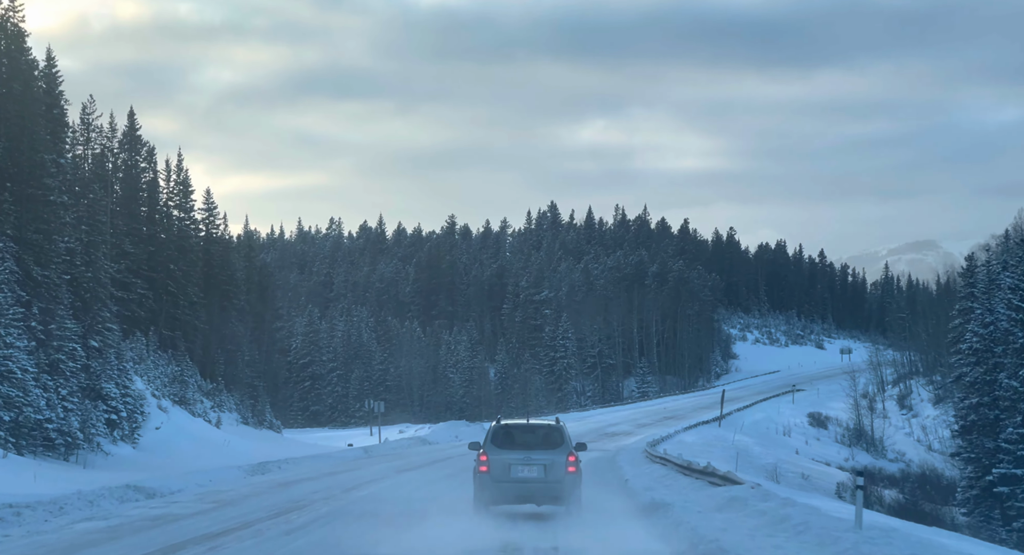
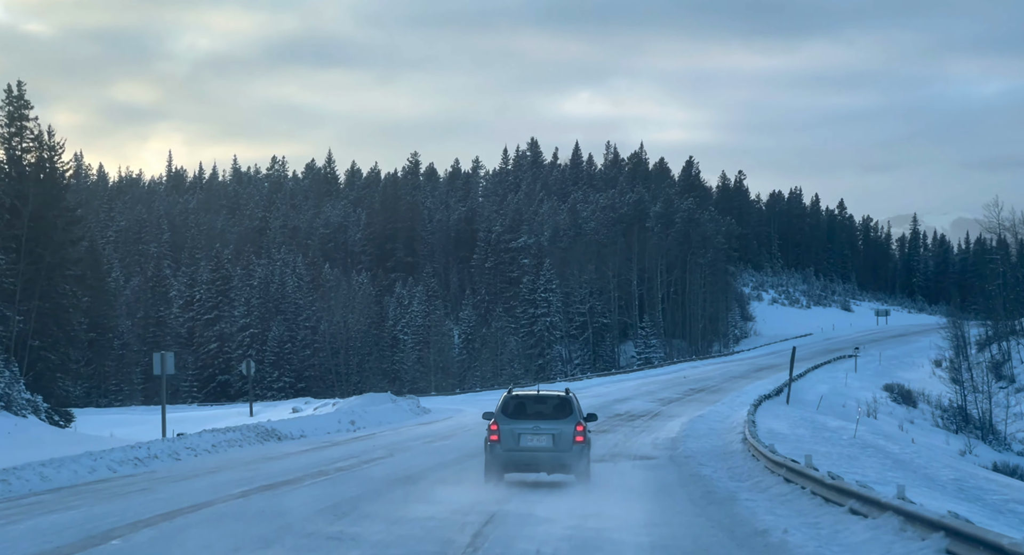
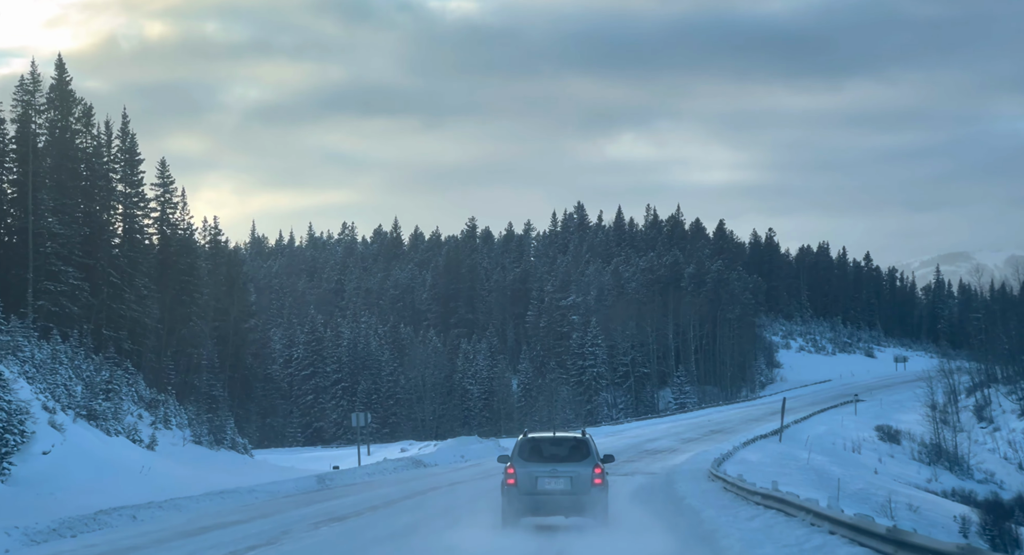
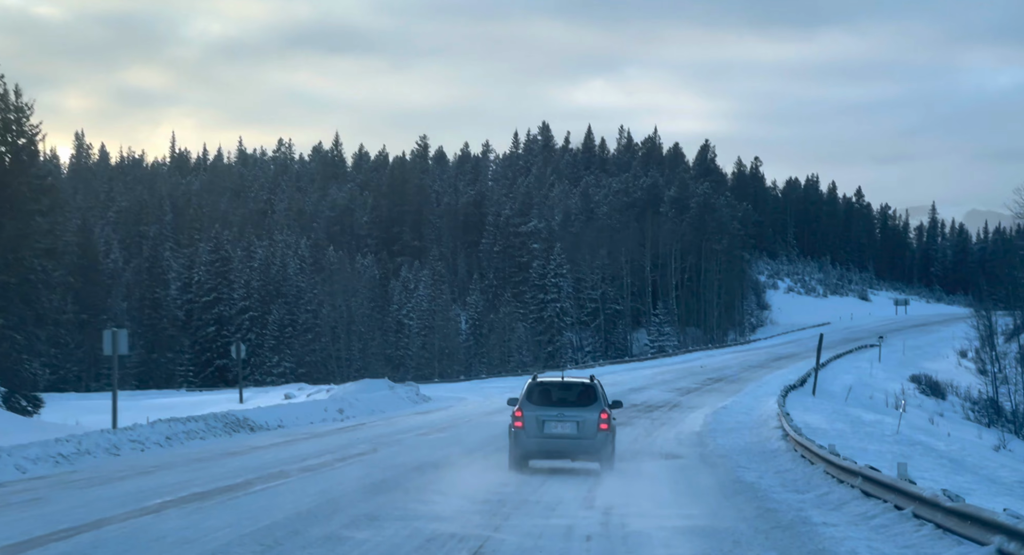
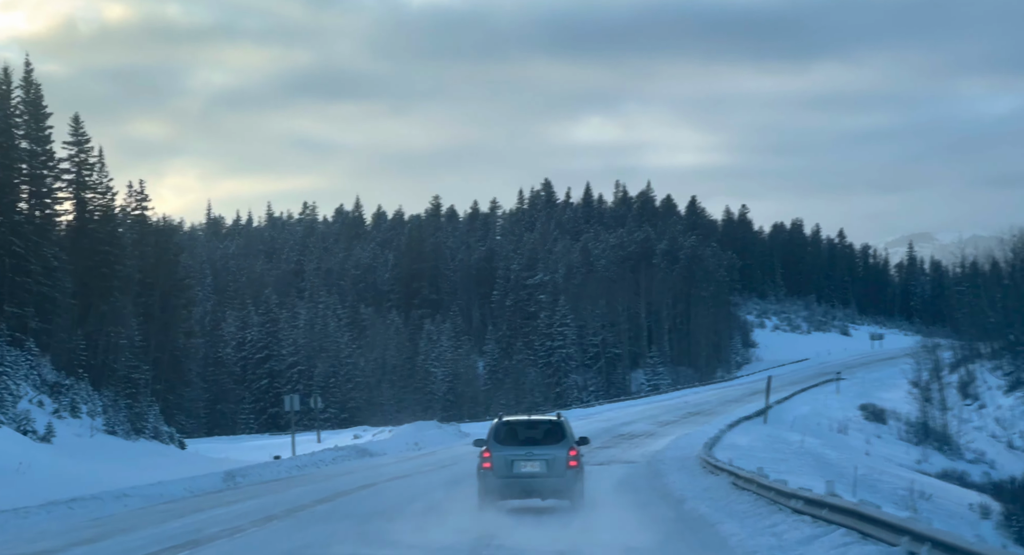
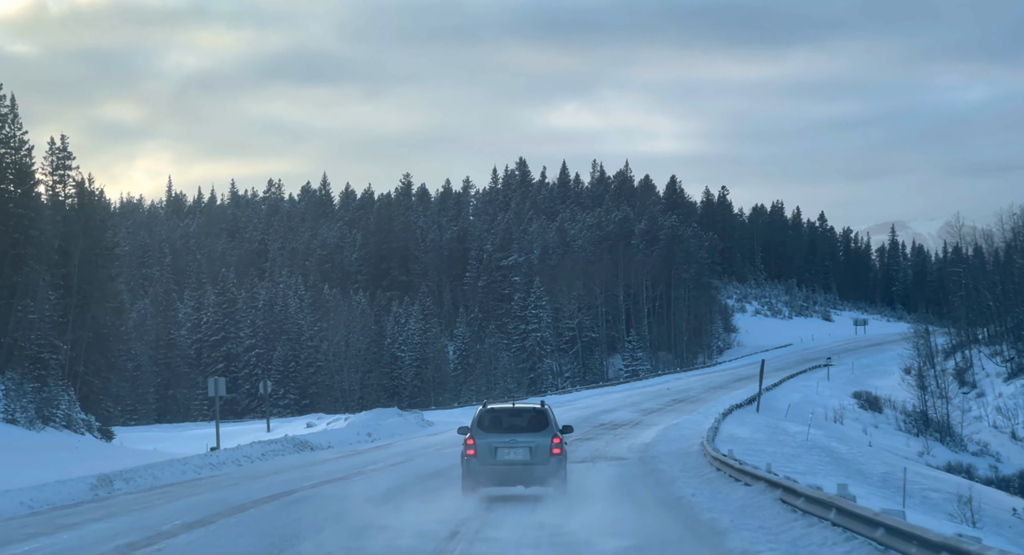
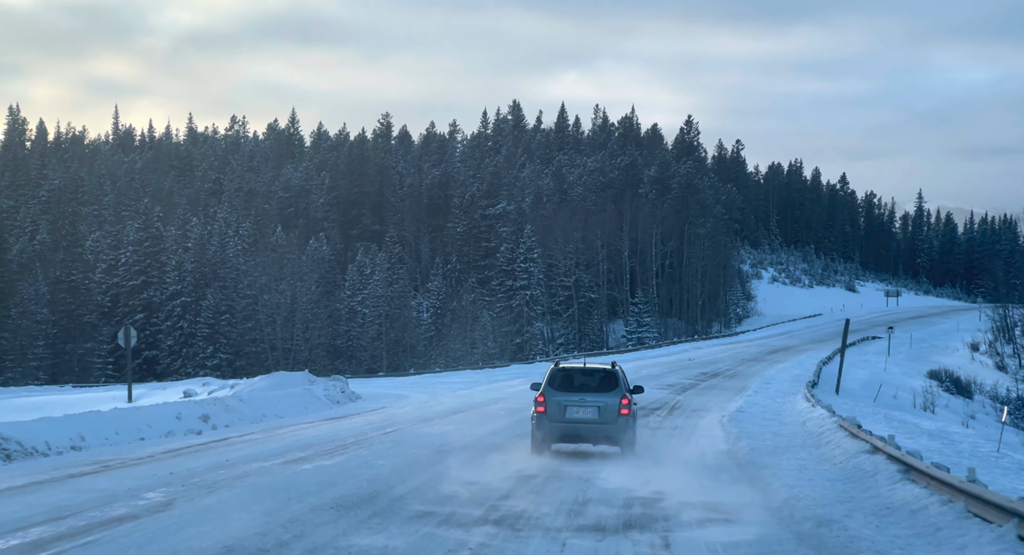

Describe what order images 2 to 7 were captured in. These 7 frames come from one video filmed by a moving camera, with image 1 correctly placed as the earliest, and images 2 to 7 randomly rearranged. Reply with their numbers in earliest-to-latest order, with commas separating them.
3, 5, 6, 2, 4, 7
